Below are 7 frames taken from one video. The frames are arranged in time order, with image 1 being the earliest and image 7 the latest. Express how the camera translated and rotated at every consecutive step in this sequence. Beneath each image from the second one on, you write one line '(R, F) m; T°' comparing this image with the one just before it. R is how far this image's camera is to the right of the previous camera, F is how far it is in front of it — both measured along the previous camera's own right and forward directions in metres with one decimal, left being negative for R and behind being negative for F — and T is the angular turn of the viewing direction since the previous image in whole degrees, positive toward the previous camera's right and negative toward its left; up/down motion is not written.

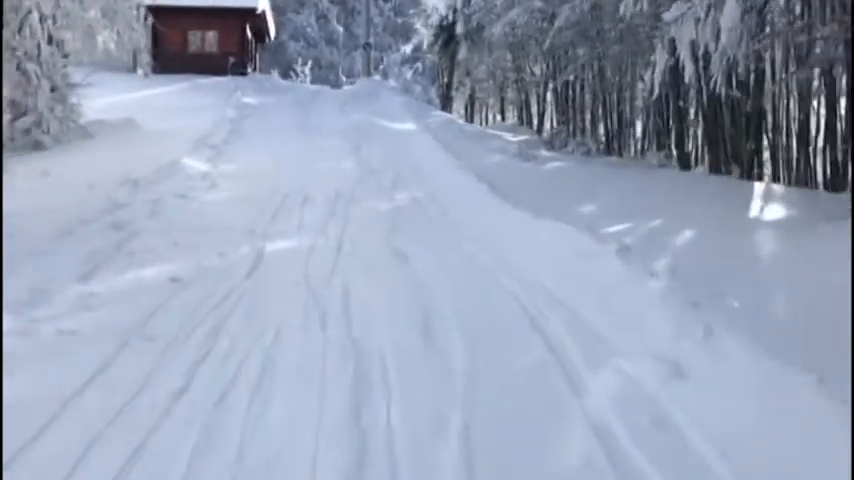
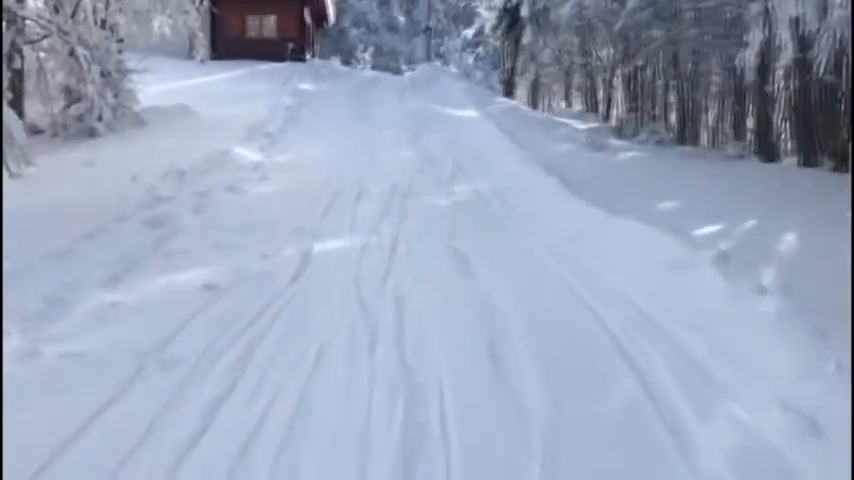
(-0.1, +0.9) m; -4°
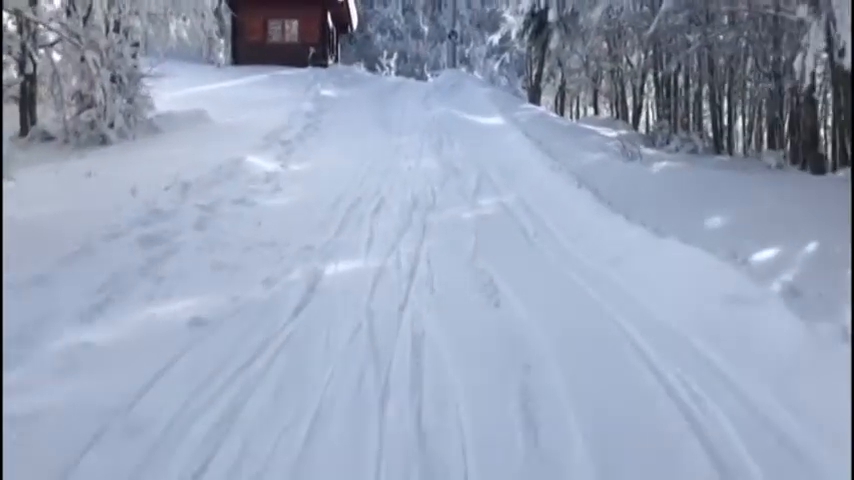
(0.0, +0.8) m; -2°
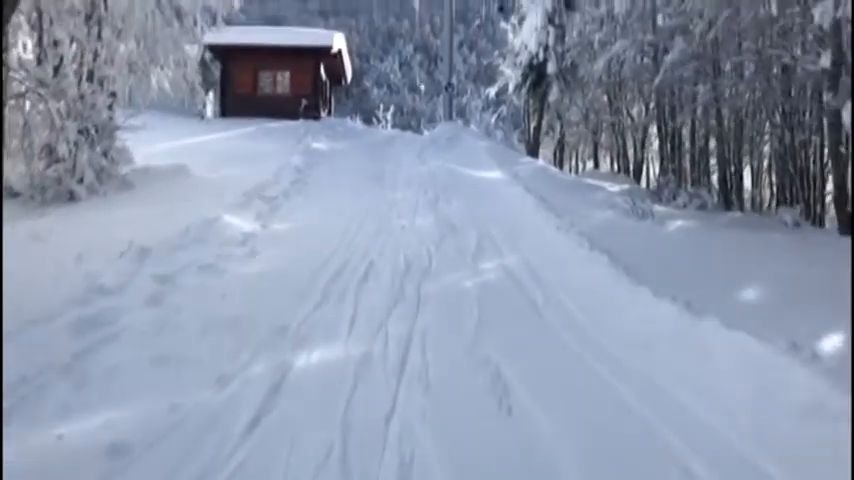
(0.0, +1.2) m; 0°
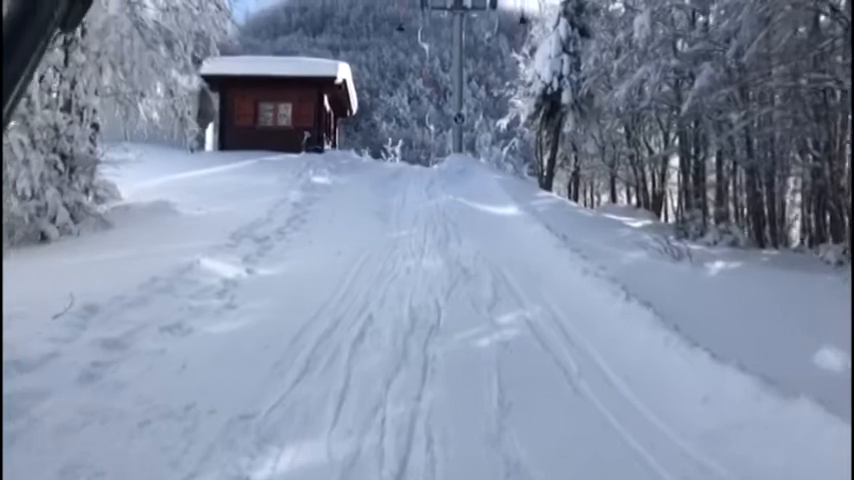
(0.0, +1.5) m; -1°
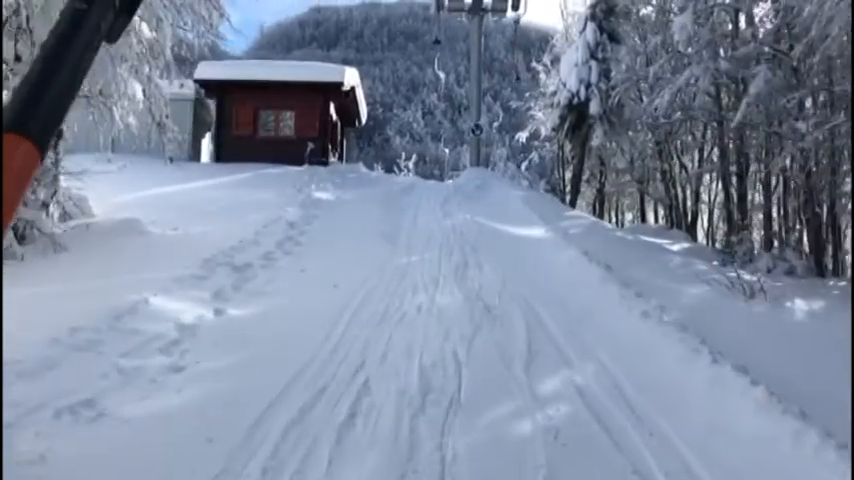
(0.0, +2.2) m; -1°
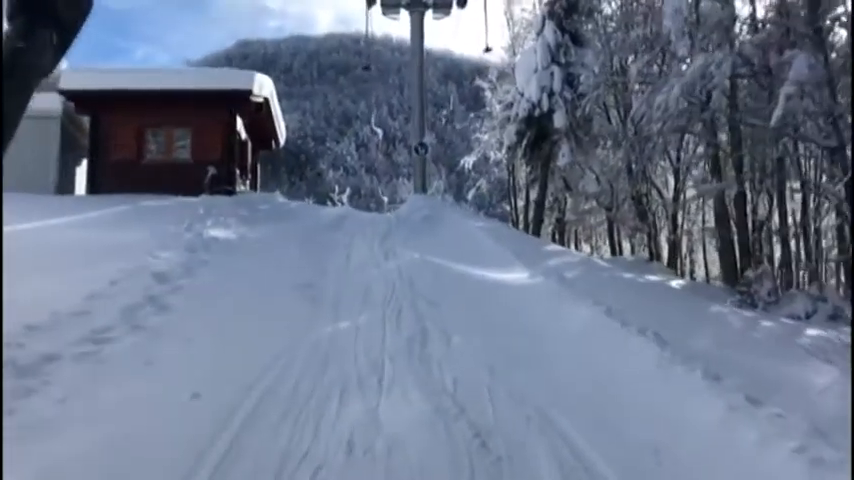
(0.0, +4.4) m; +5°
